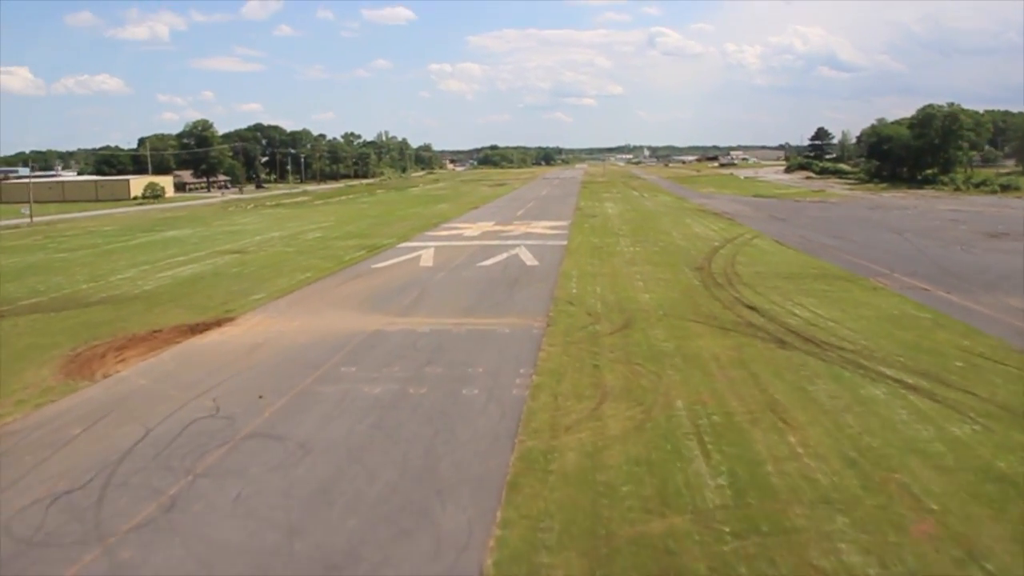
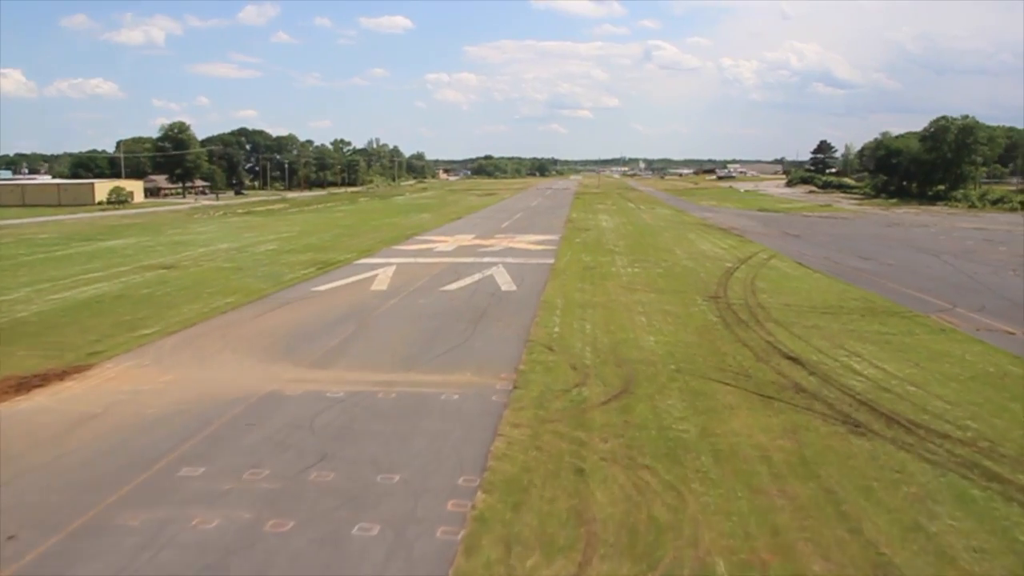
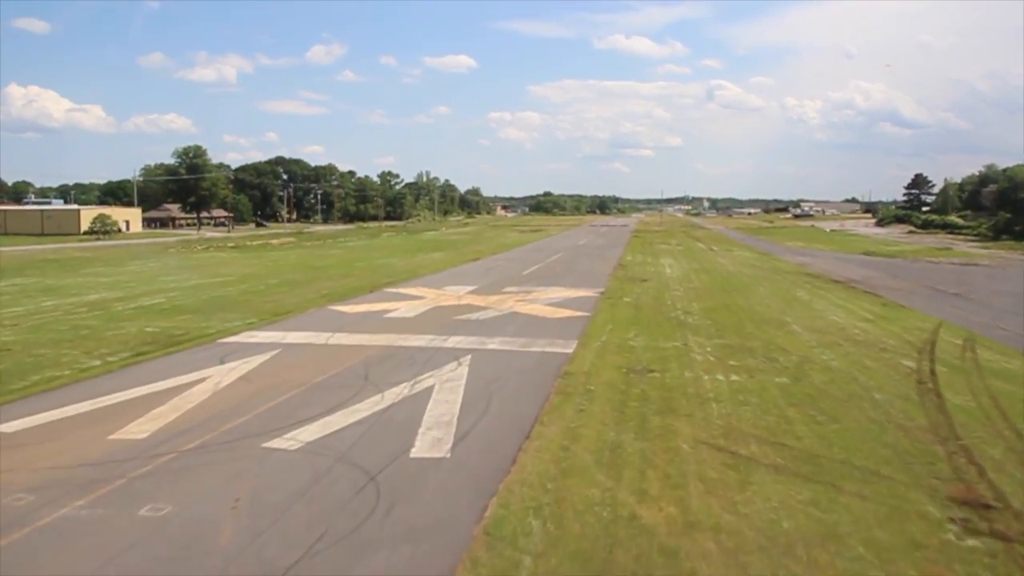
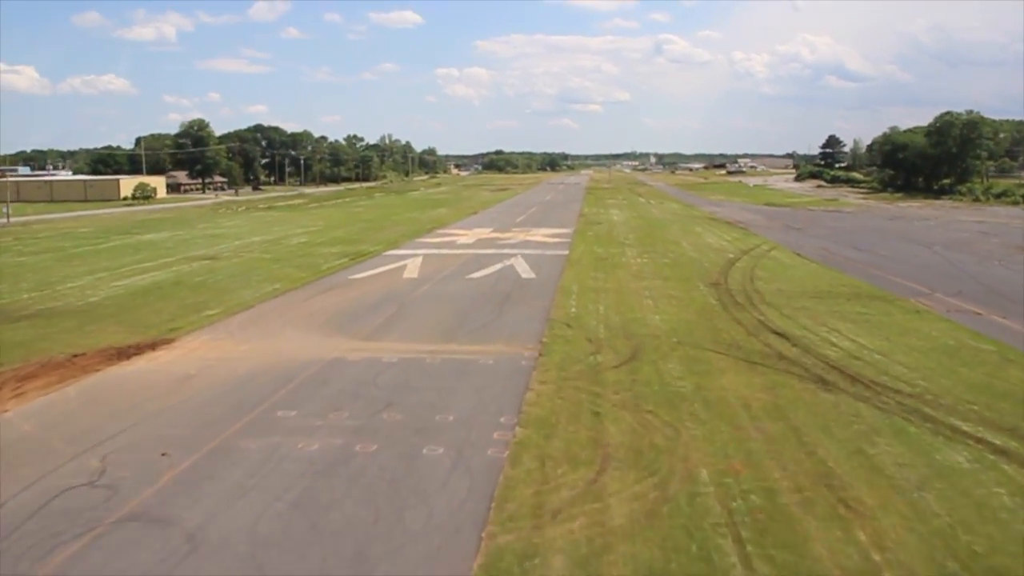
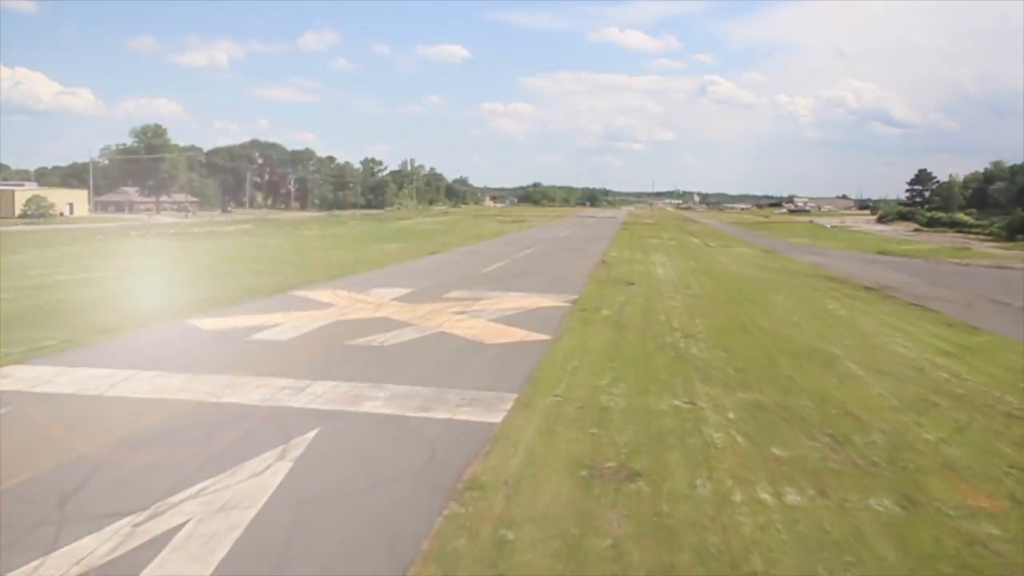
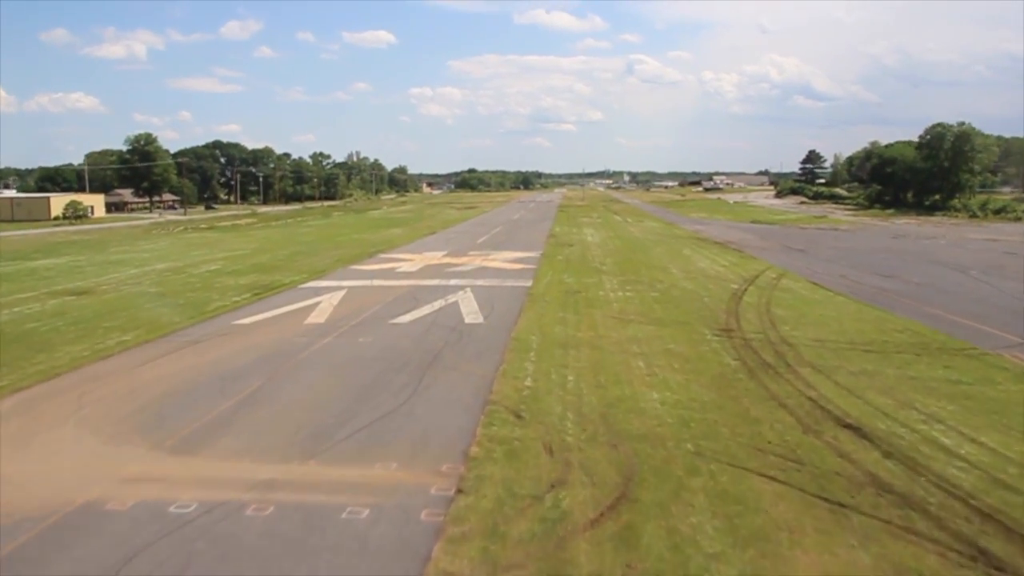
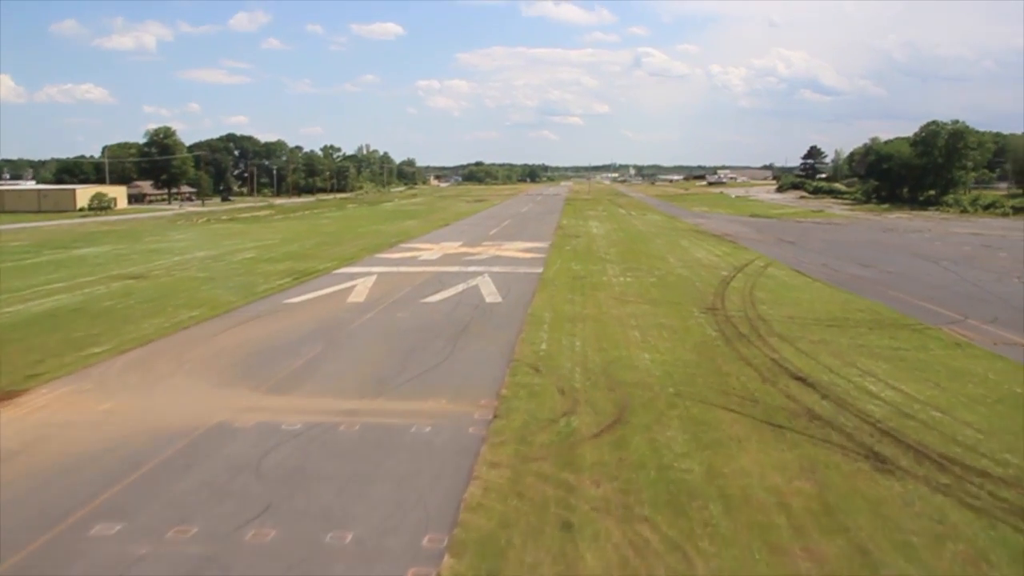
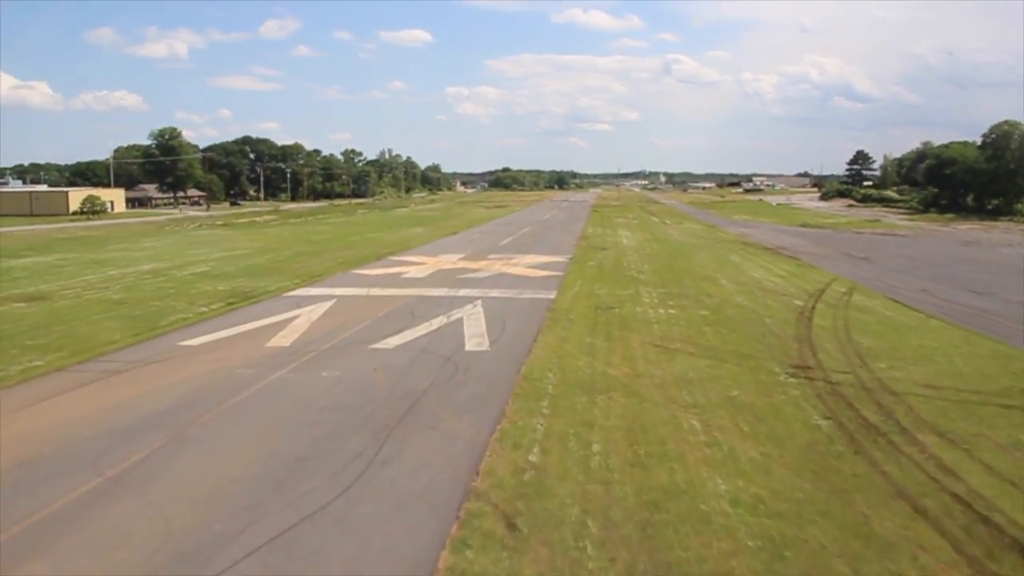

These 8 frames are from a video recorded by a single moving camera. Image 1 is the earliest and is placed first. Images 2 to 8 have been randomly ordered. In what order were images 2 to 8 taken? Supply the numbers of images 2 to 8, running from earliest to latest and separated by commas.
4, 2, 7, 6, 8, 3, 5
